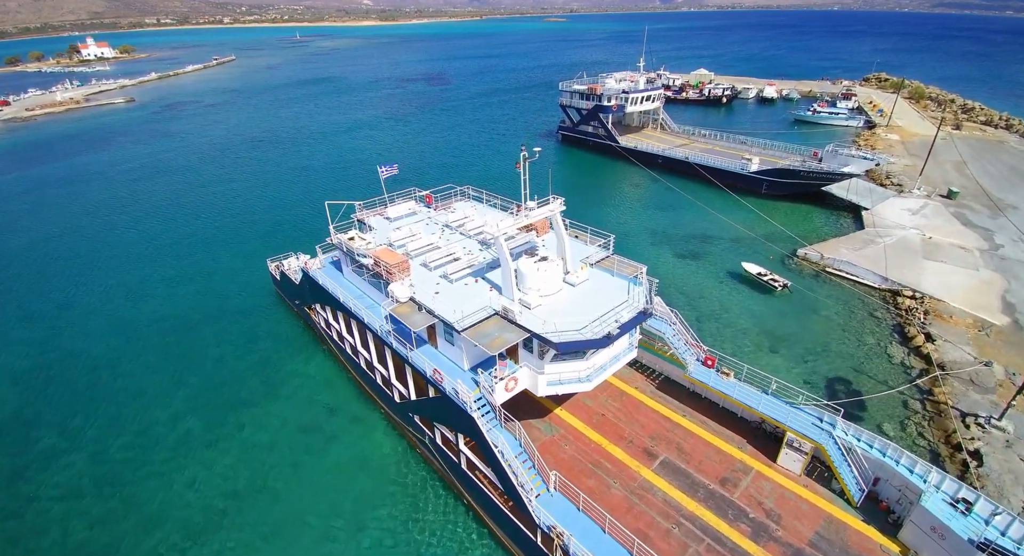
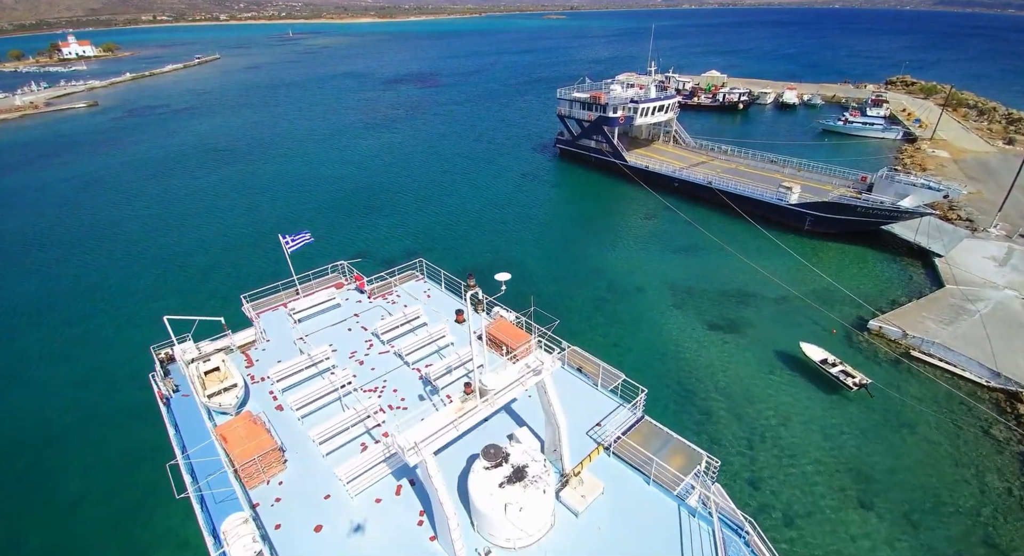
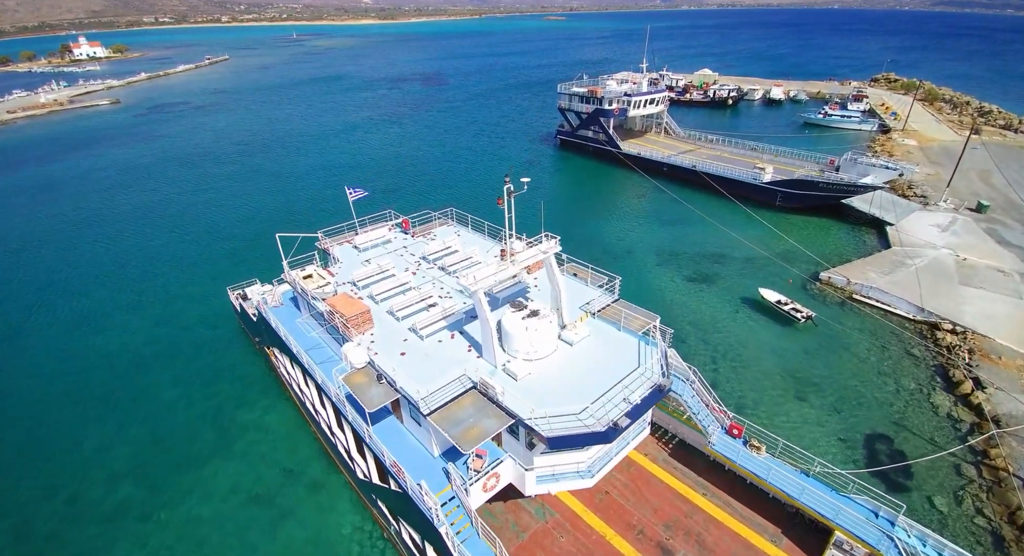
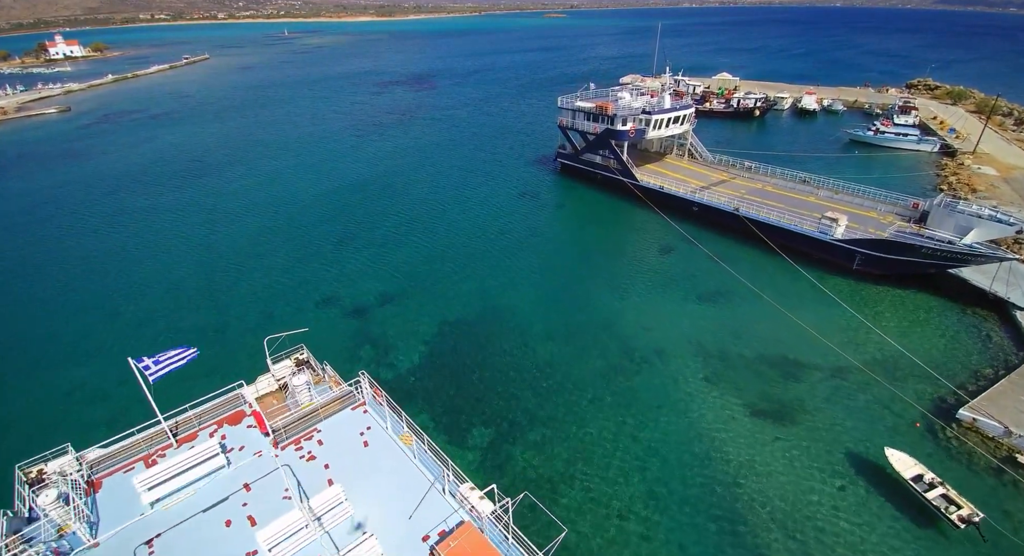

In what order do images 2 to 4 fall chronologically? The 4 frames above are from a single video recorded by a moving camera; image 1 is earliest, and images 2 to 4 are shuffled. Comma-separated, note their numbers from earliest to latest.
3, 2, 4
